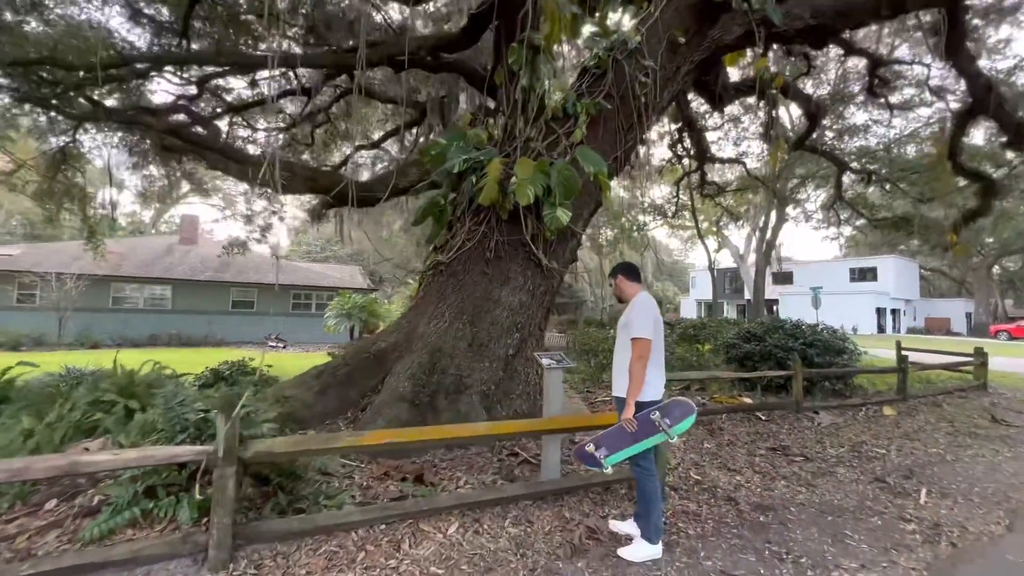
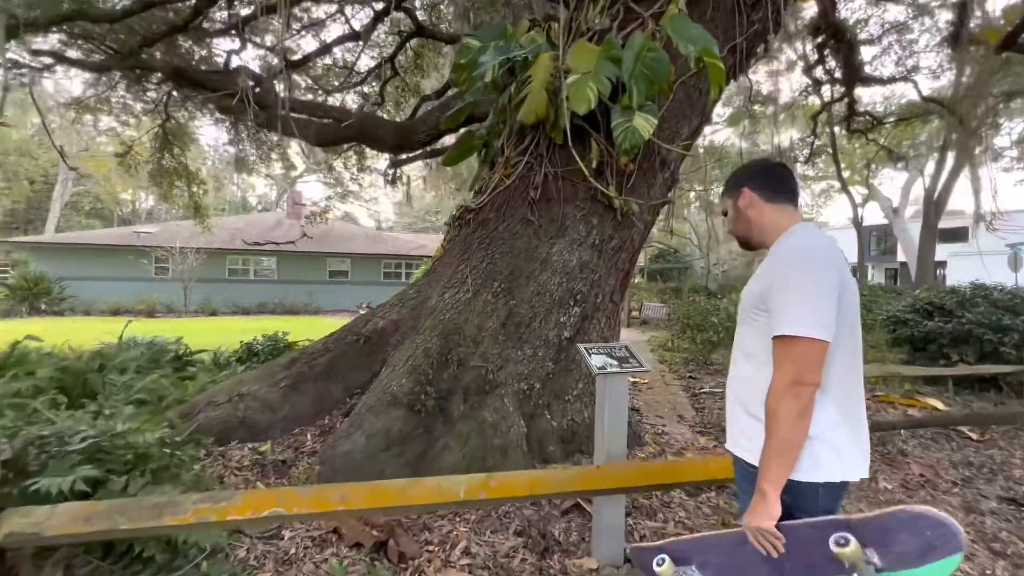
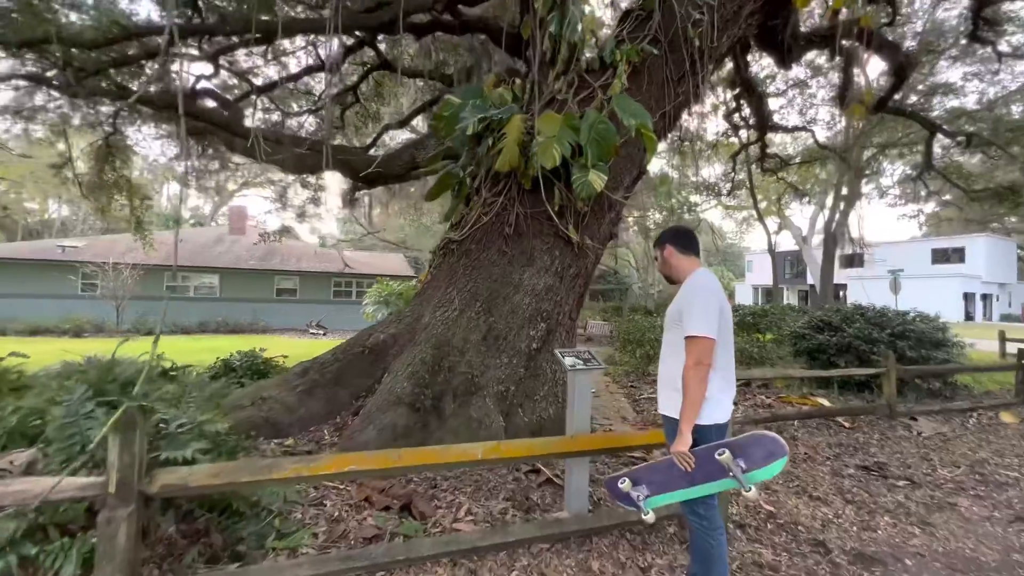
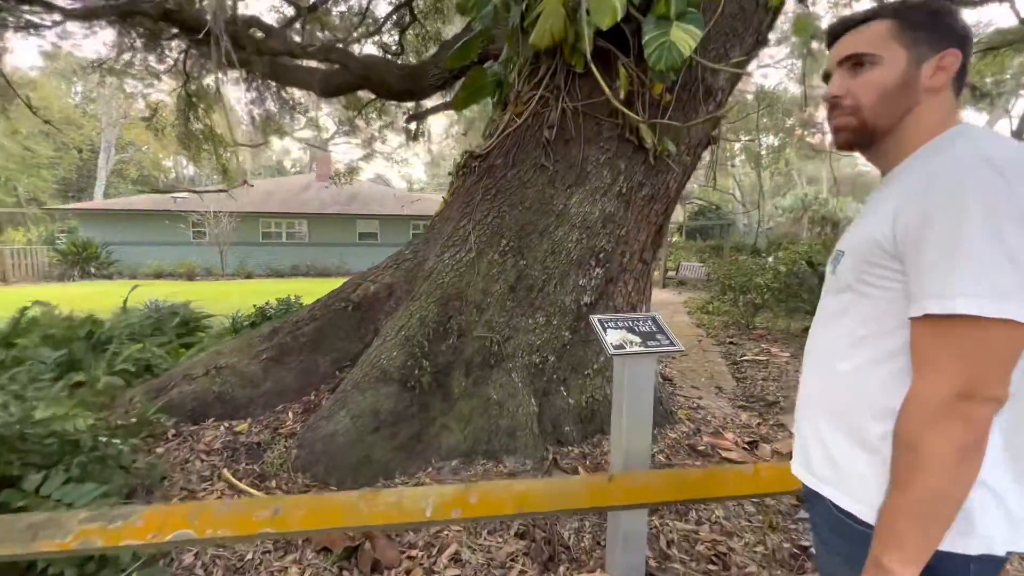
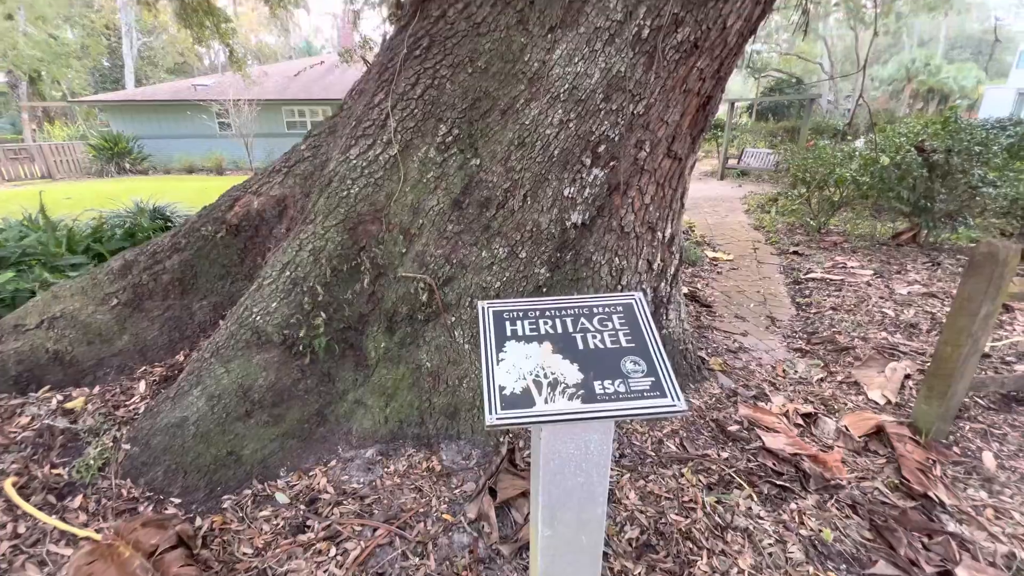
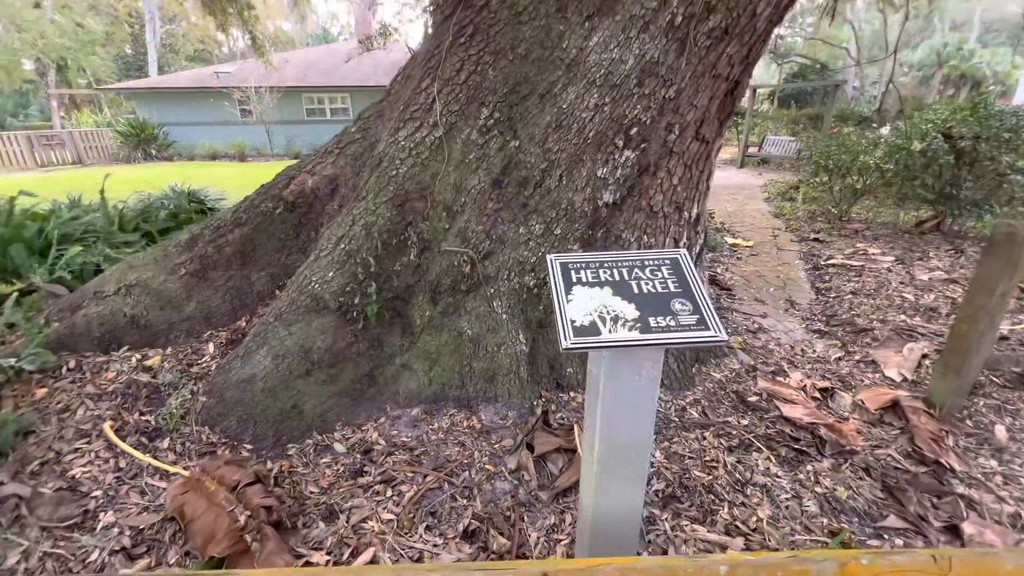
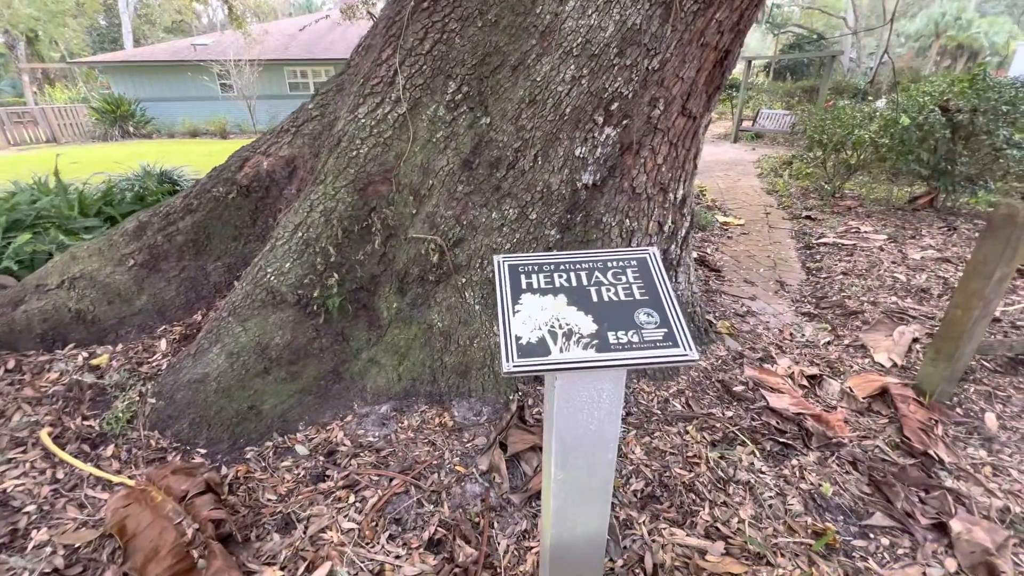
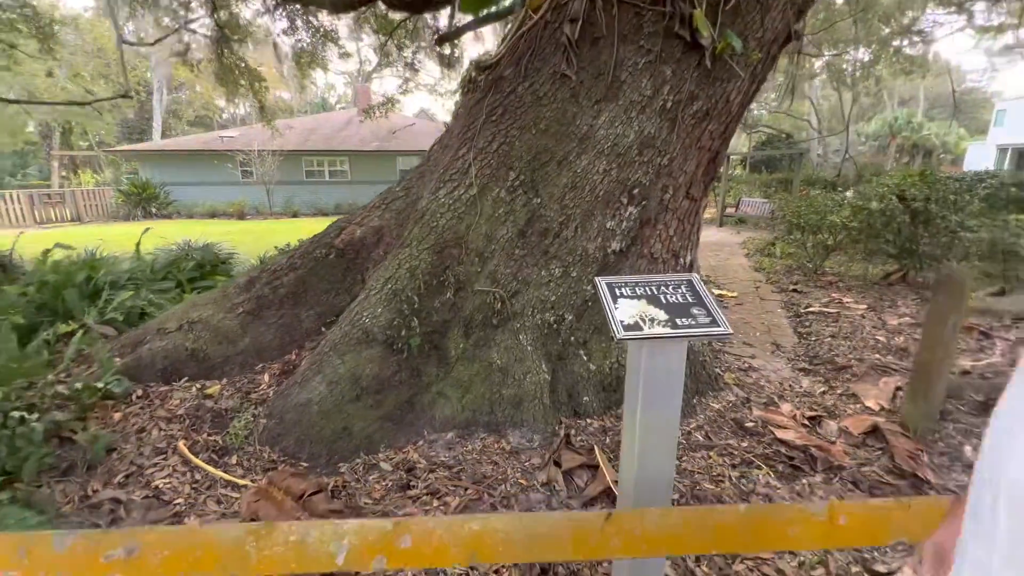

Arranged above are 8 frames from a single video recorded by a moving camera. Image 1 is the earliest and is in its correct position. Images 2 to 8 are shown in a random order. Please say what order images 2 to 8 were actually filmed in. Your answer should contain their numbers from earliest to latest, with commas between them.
3, 2, 4, 8, 6, 7, 5
